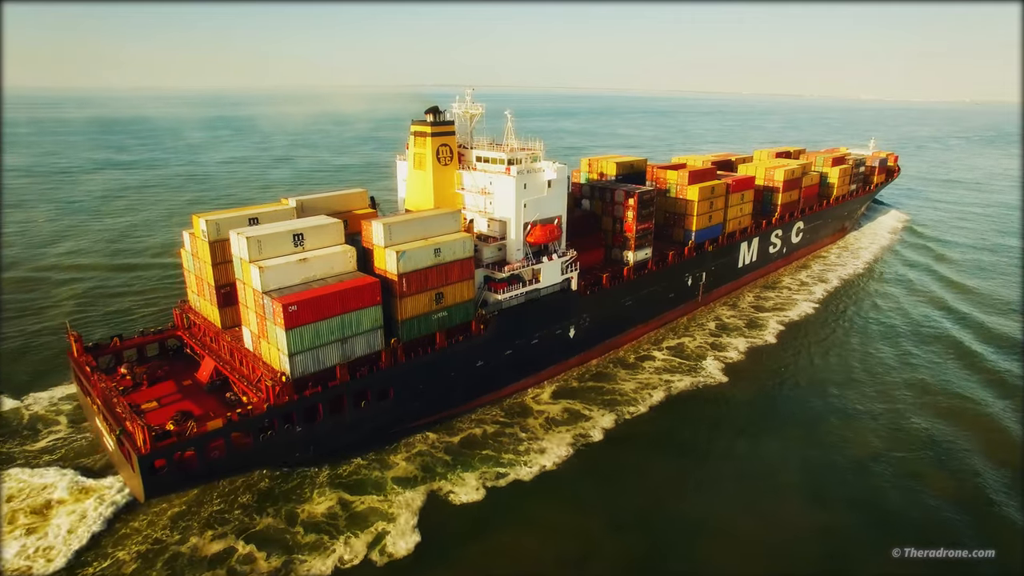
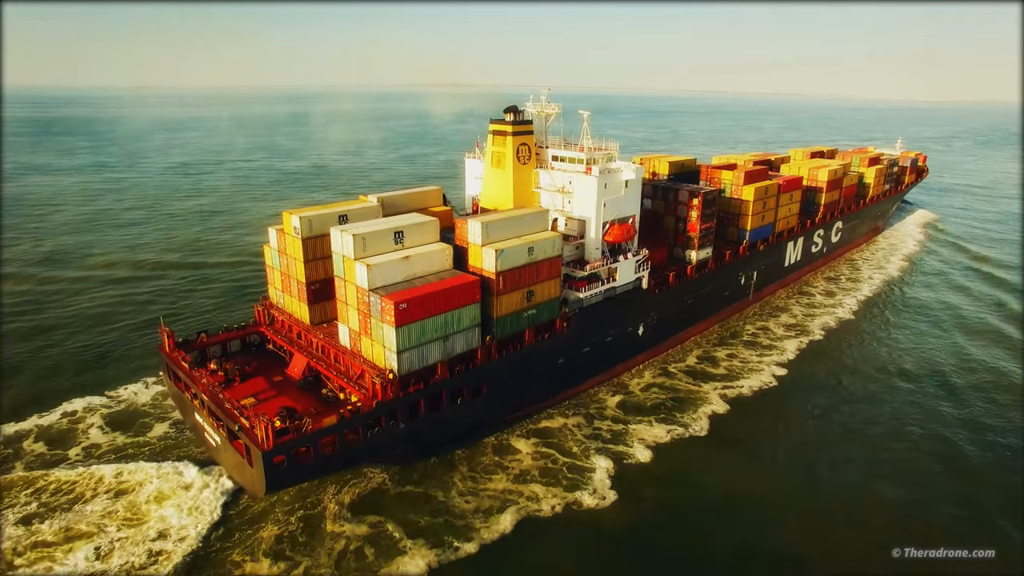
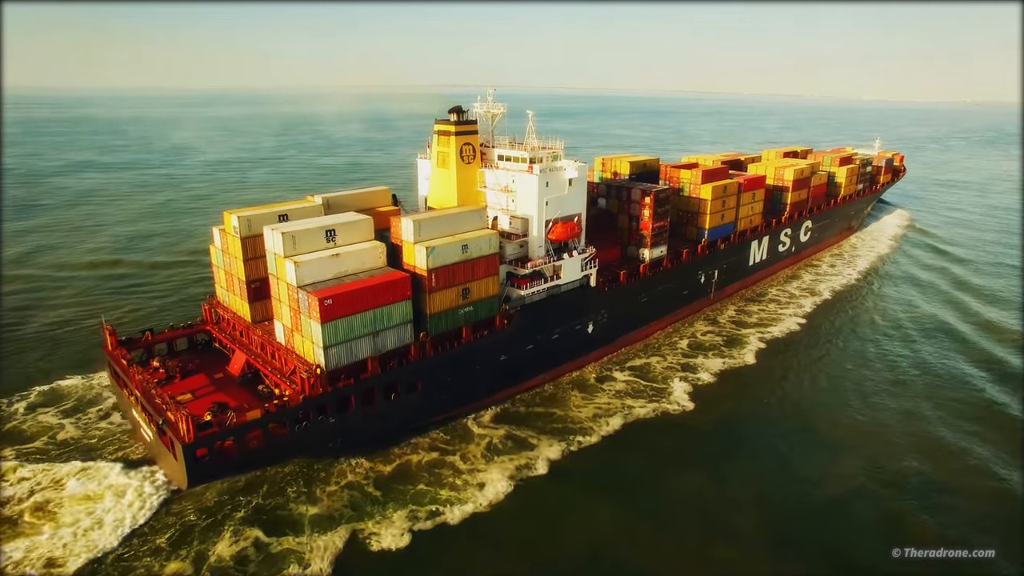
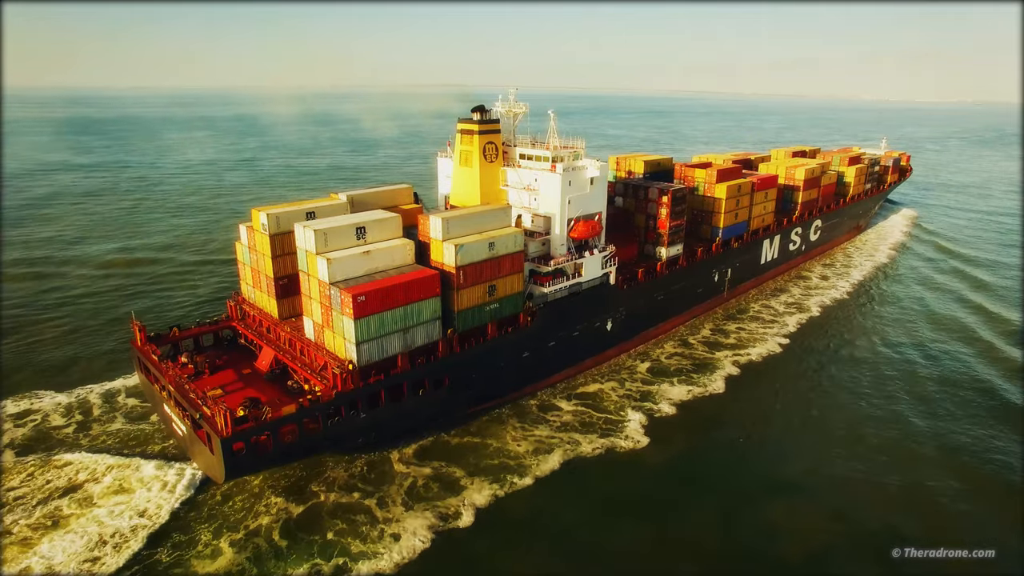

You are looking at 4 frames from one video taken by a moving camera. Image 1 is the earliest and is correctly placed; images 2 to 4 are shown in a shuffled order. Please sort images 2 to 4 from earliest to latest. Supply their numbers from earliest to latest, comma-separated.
3, 4, 2
